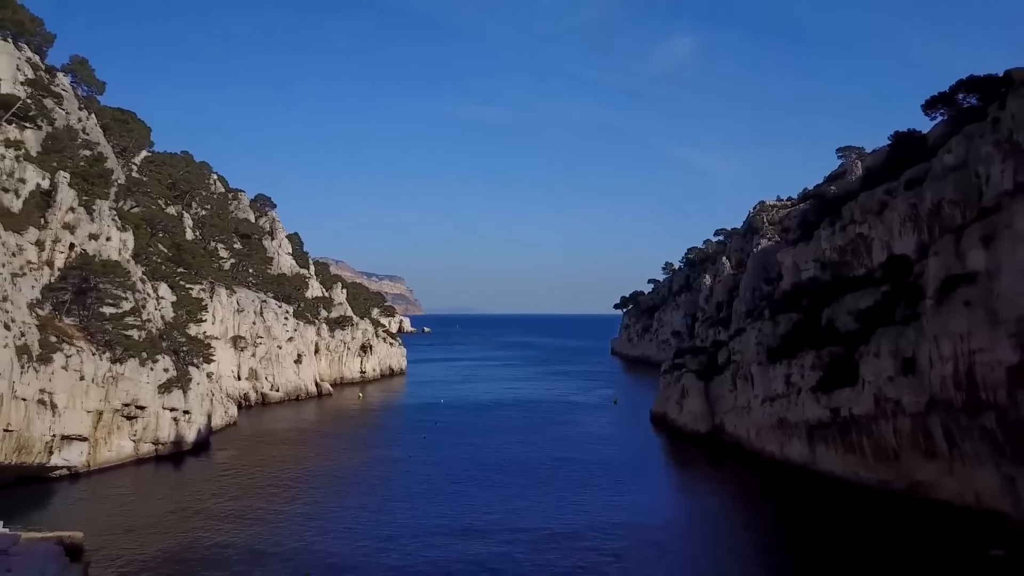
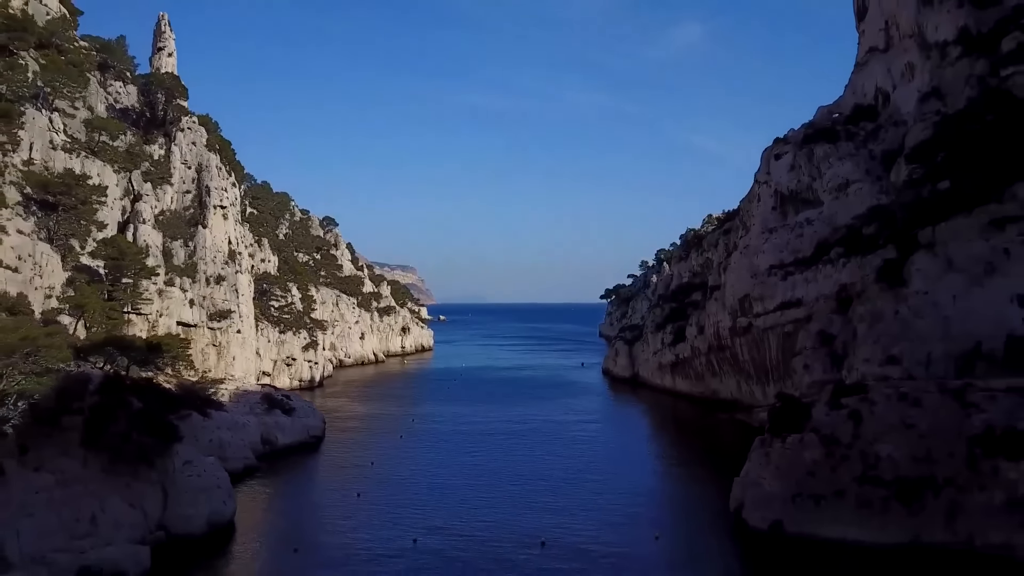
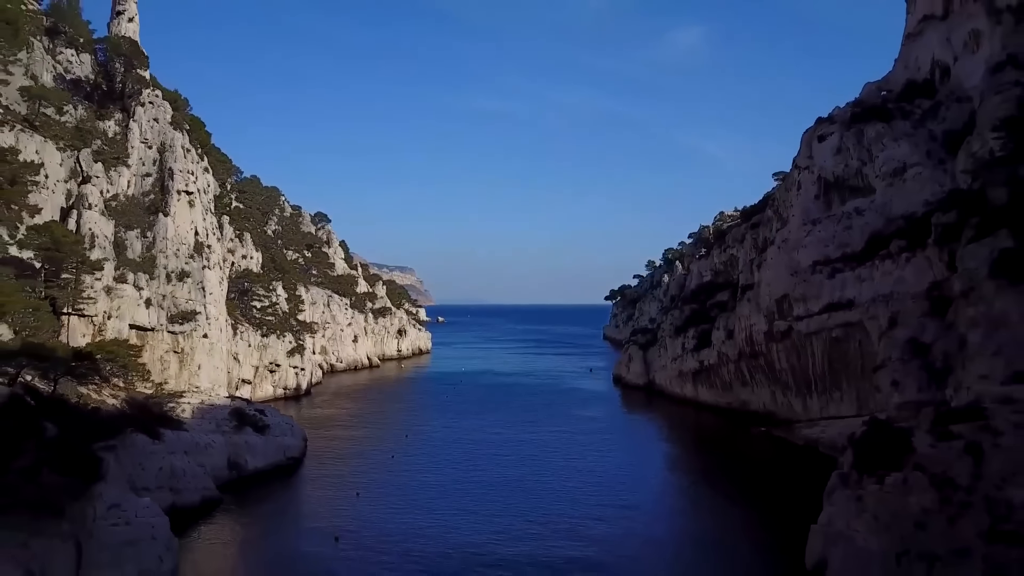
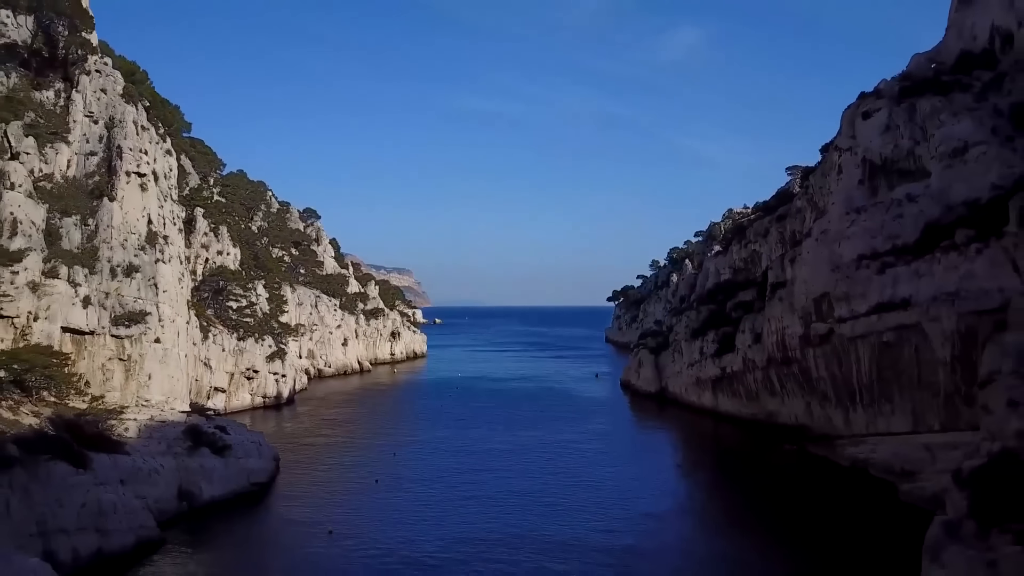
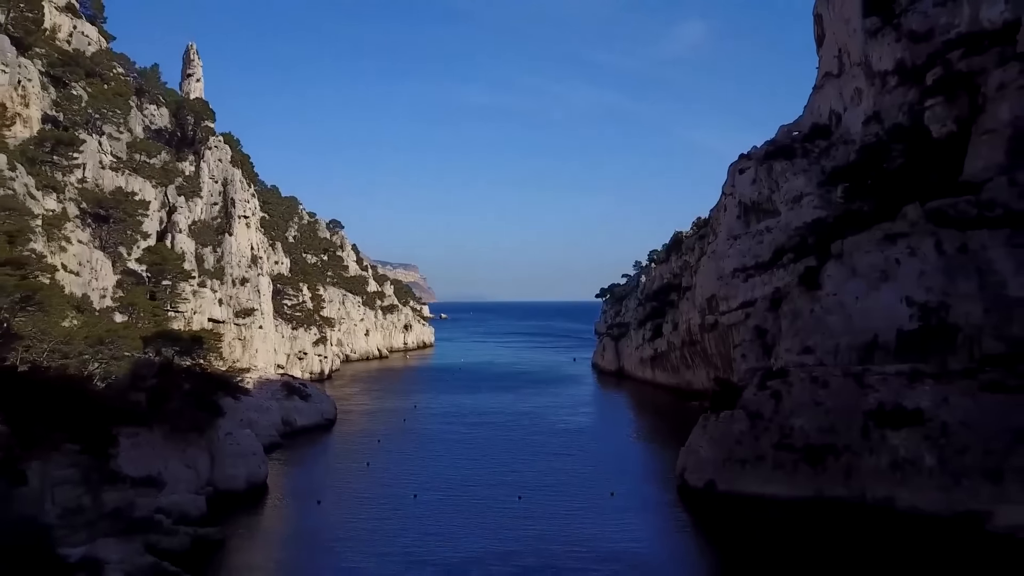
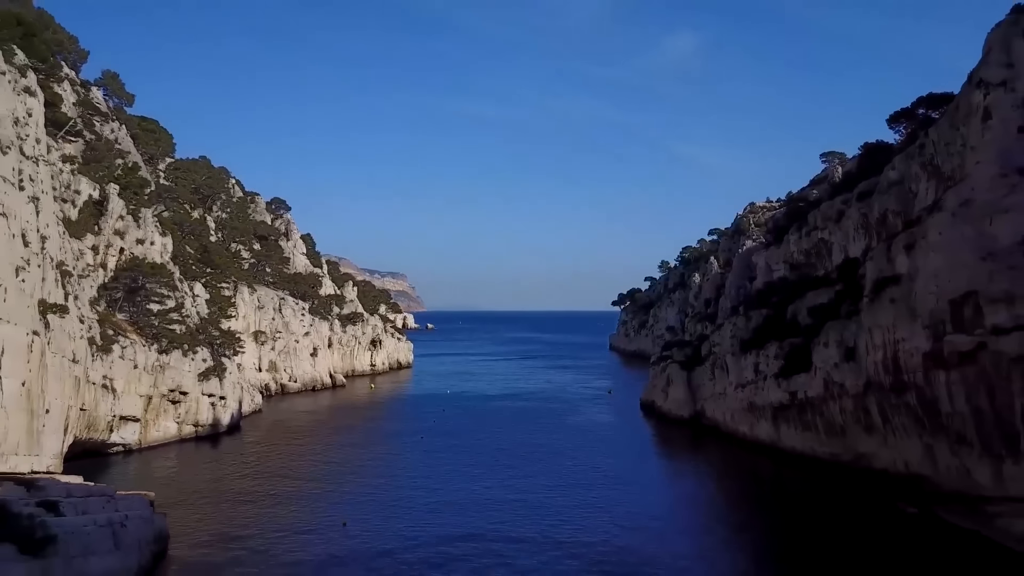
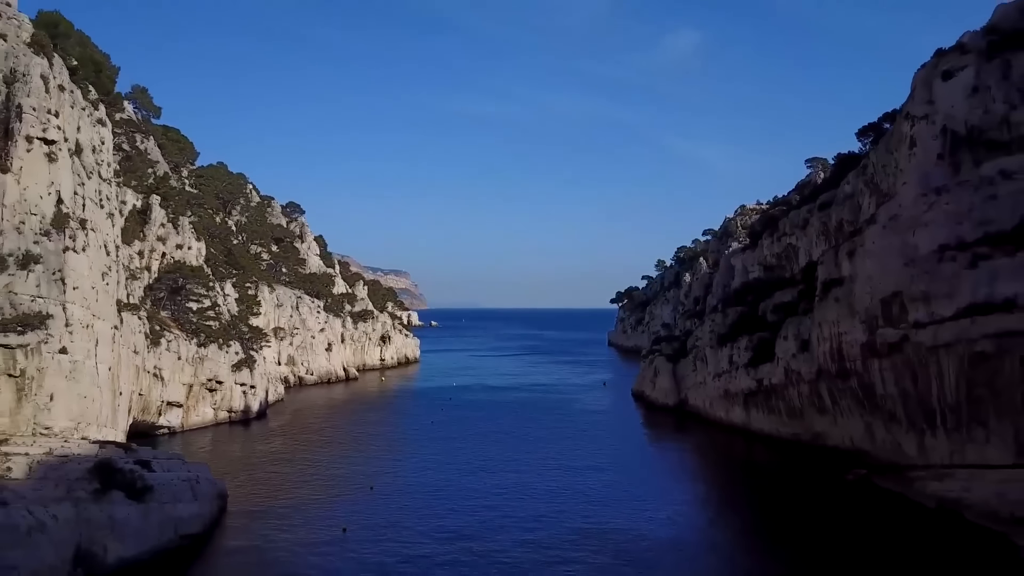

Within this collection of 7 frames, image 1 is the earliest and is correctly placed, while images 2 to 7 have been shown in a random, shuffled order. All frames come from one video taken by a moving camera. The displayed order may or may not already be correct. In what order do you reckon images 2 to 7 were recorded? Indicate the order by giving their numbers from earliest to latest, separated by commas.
6, 7, 4, 3, 2, 5
